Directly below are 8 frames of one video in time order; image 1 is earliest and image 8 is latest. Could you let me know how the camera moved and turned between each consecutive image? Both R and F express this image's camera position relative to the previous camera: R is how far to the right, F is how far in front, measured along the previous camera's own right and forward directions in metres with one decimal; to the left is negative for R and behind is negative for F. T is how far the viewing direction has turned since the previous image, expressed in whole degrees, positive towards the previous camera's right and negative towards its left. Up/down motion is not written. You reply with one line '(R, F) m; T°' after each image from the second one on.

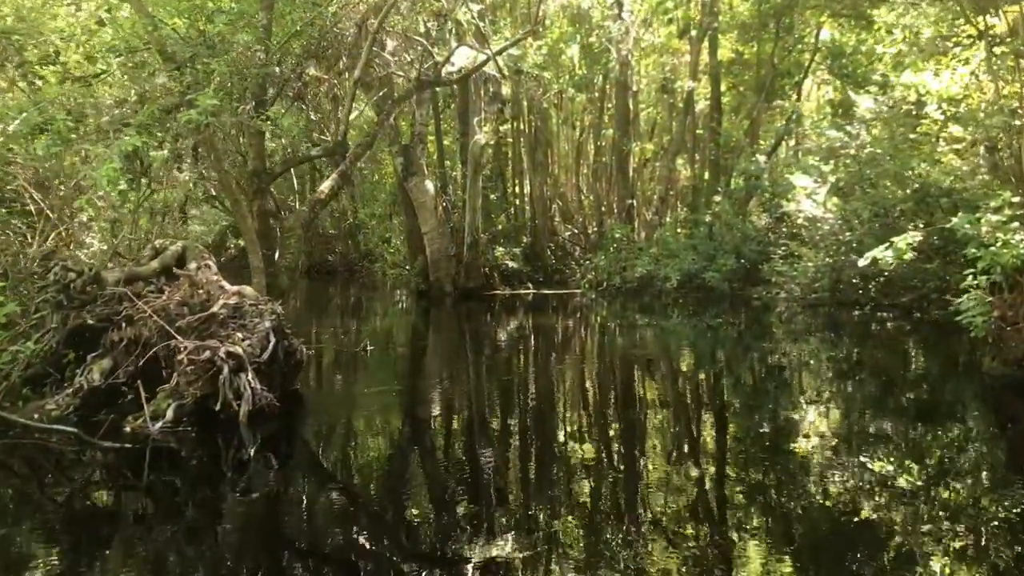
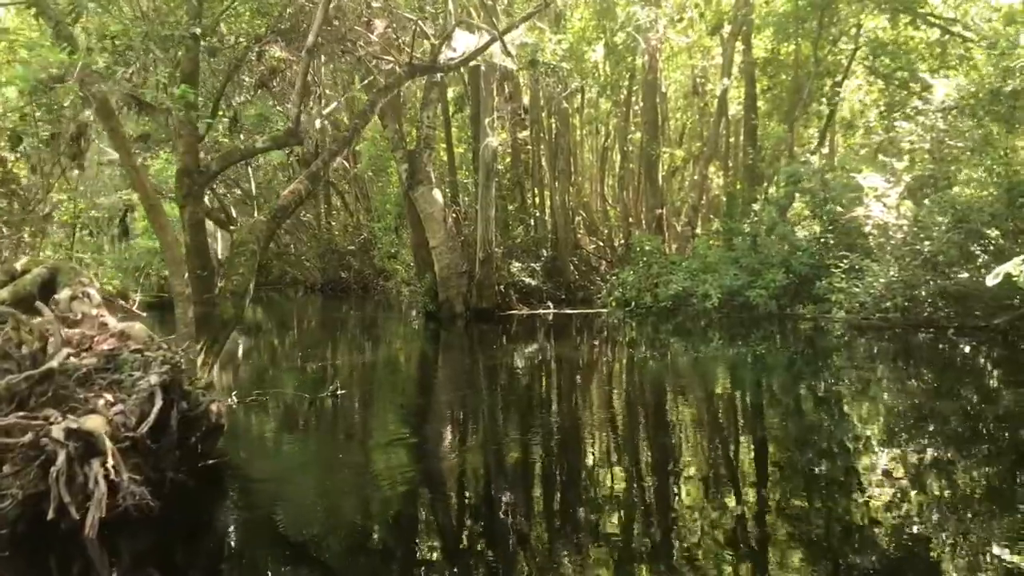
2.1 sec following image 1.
(+0.1, +1.6) m; -2°
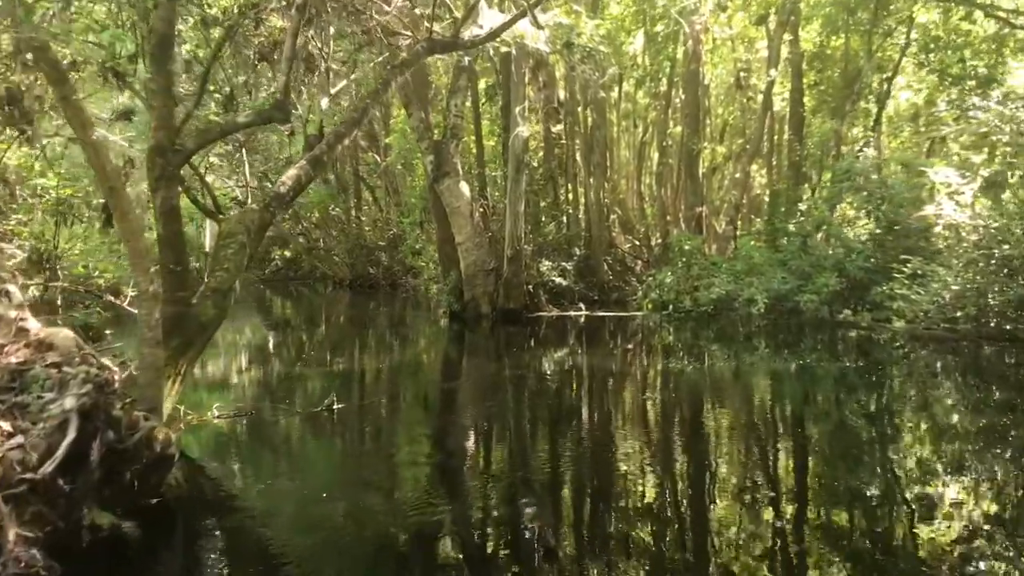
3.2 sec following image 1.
(+0.1, +0.8) m; -2°
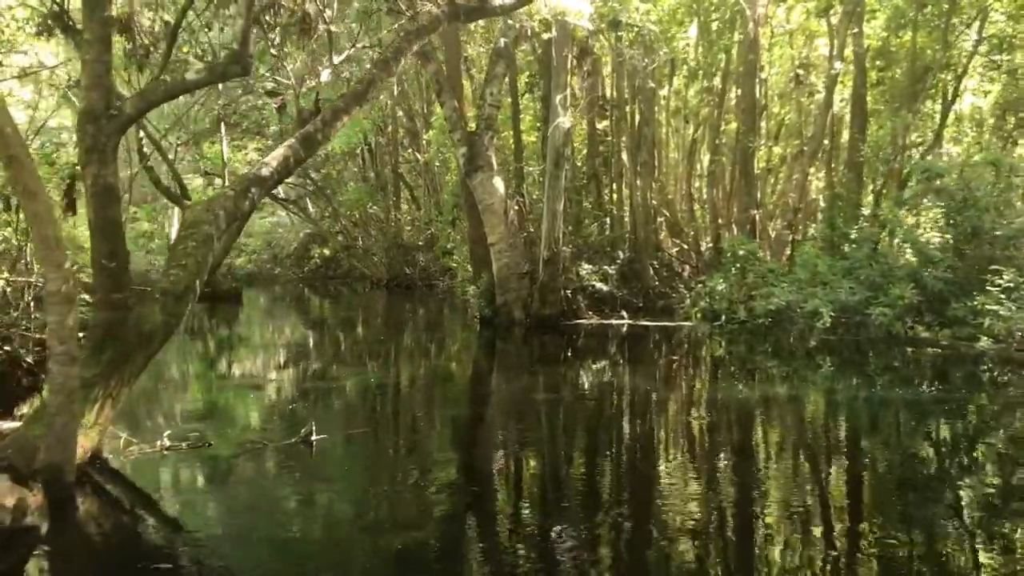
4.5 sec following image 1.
(+0.1, +1.1) m; -3°
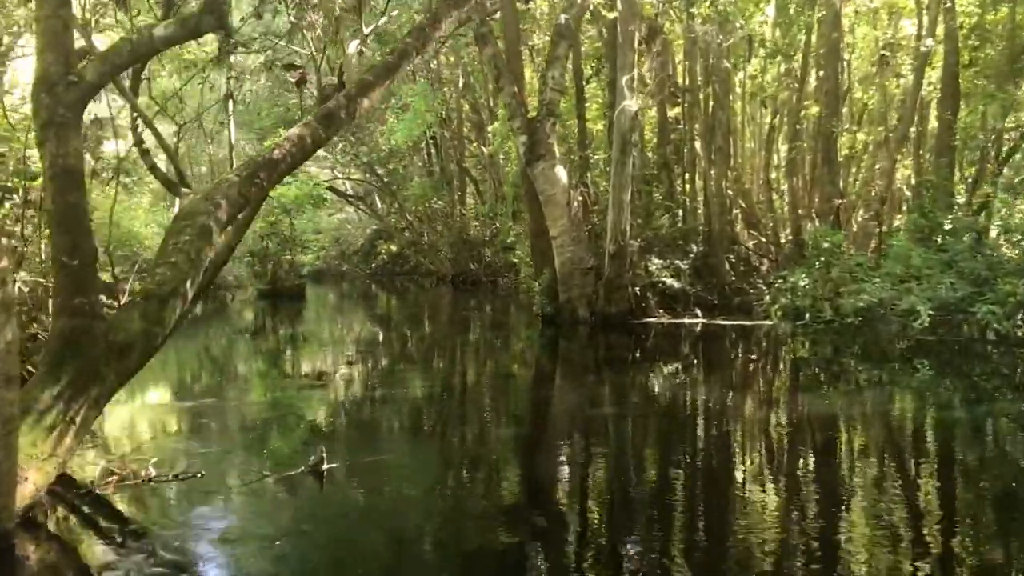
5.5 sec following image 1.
(+0.1, +0.8) m; -4°
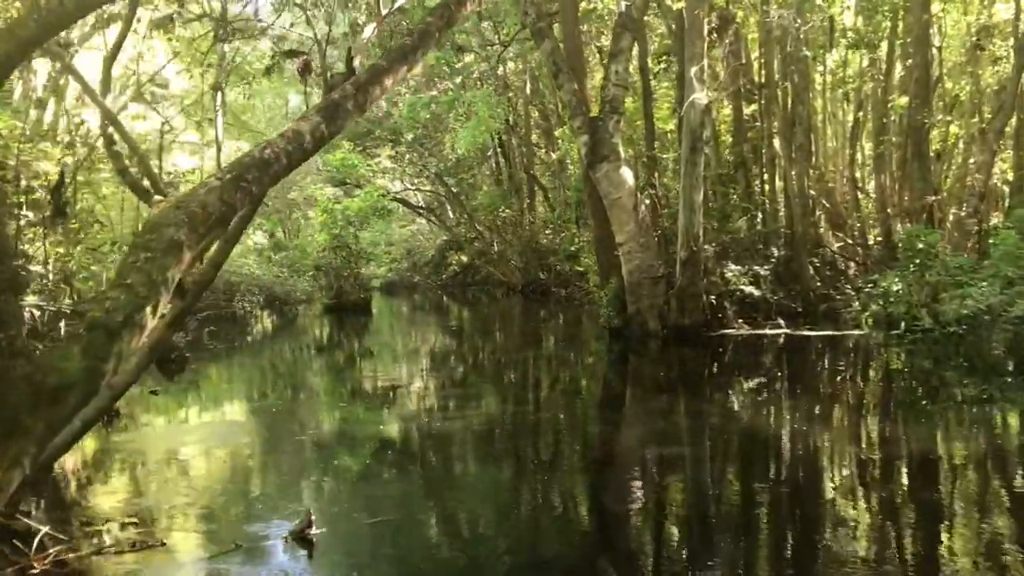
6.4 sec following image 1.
(+0.2, +0.8) m; -5°
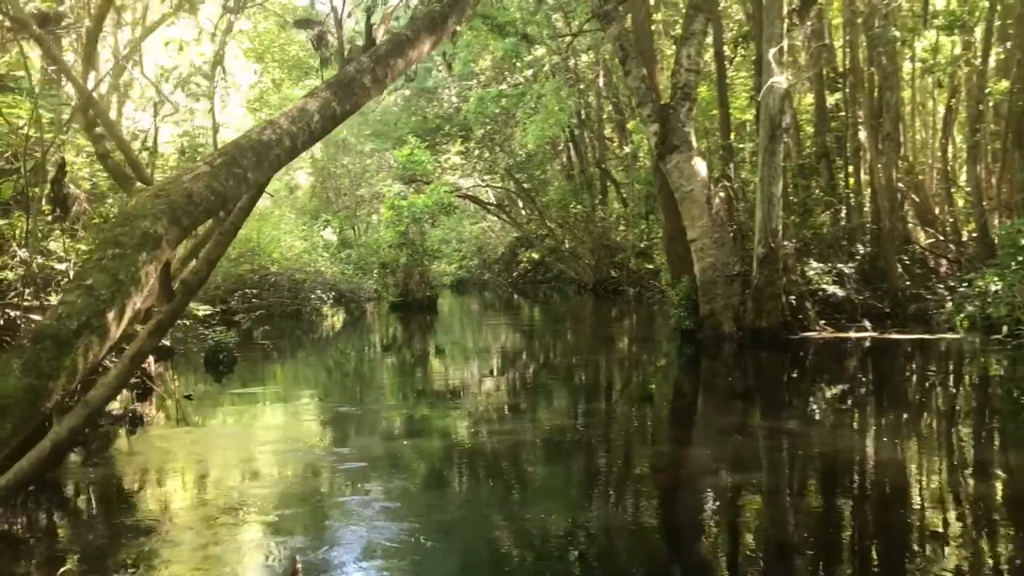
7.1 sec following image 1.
(+0.1, +0.6) m; -4°
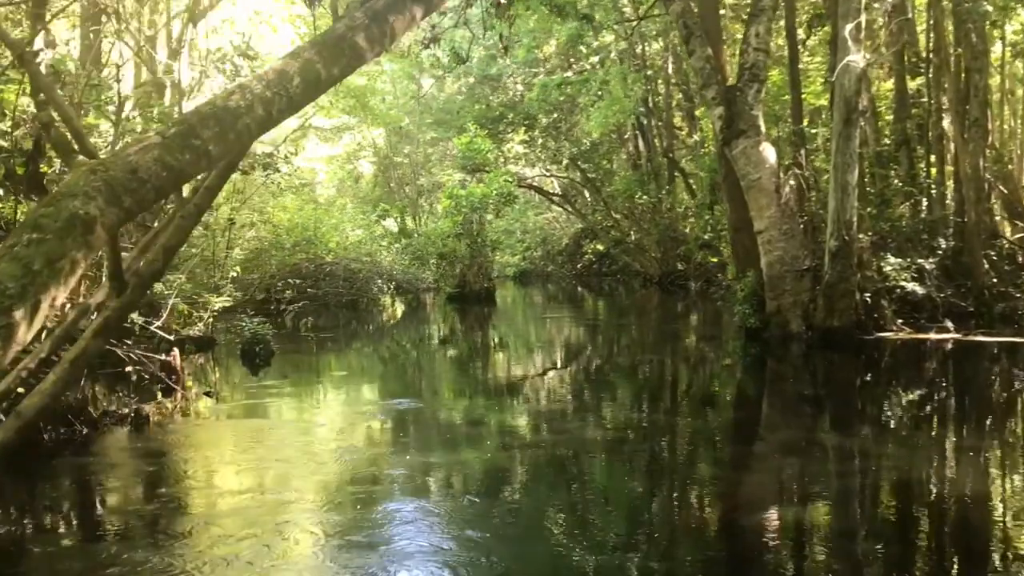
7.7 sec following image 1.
(+0.2, +0.5) m; -4°
